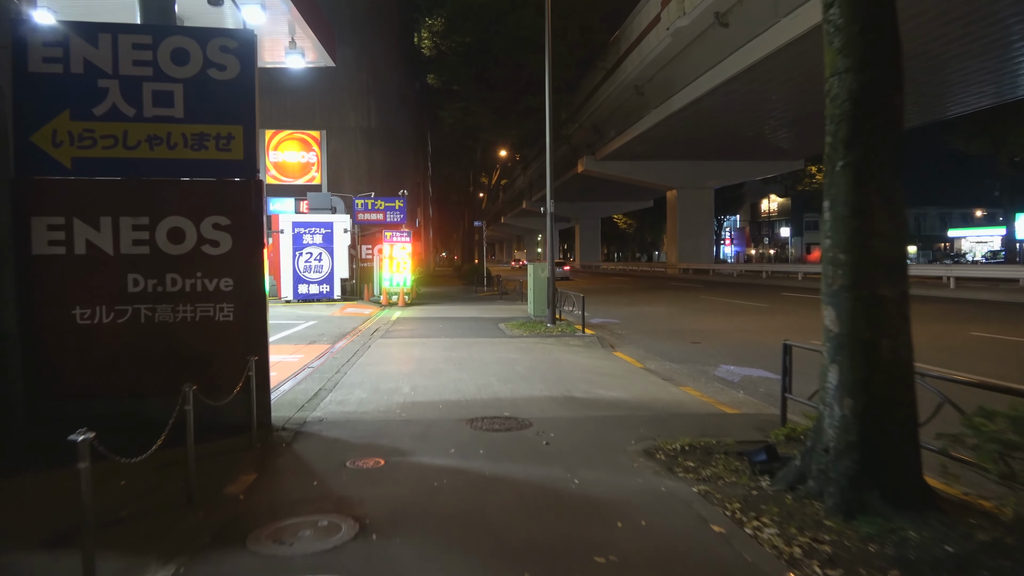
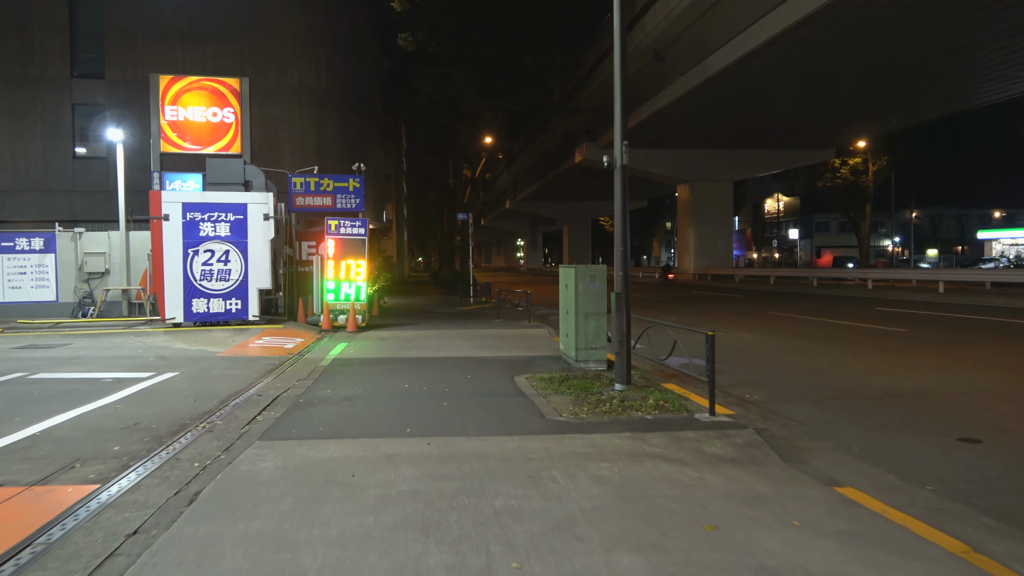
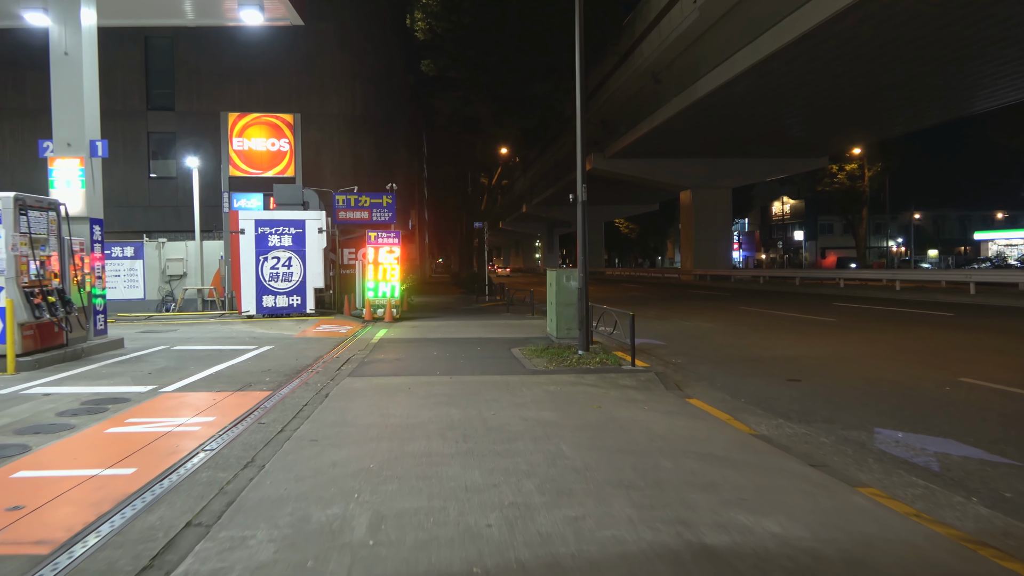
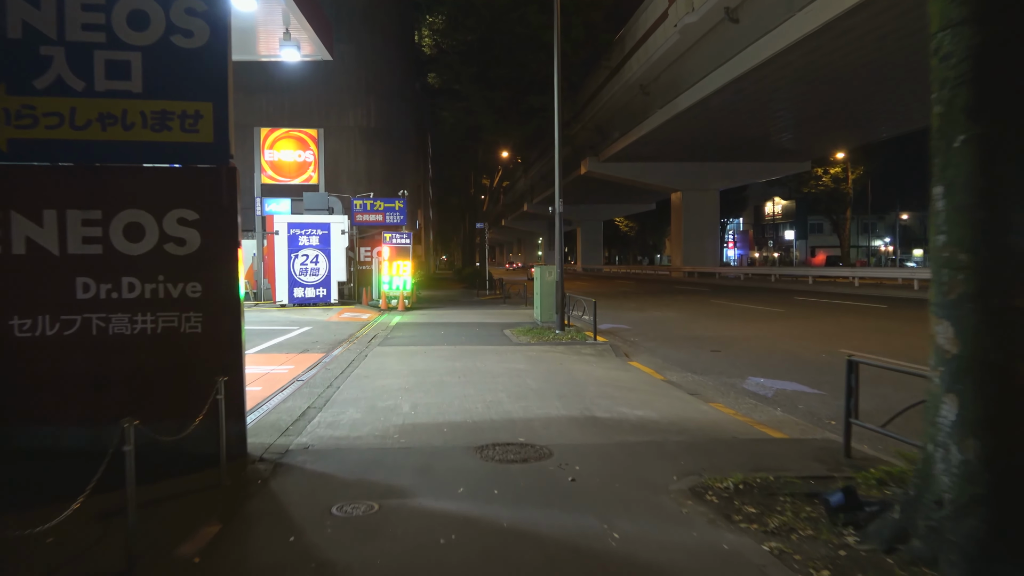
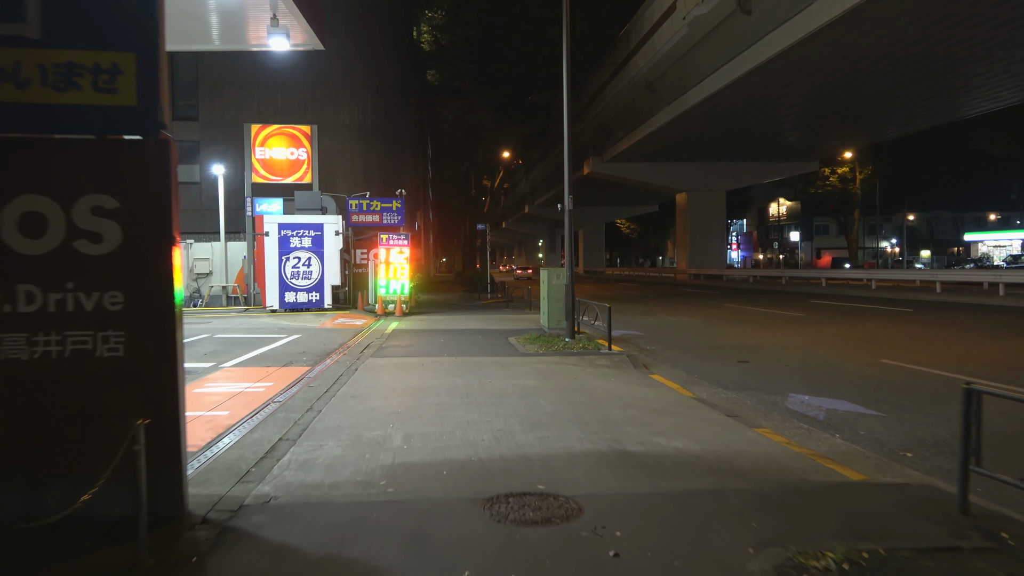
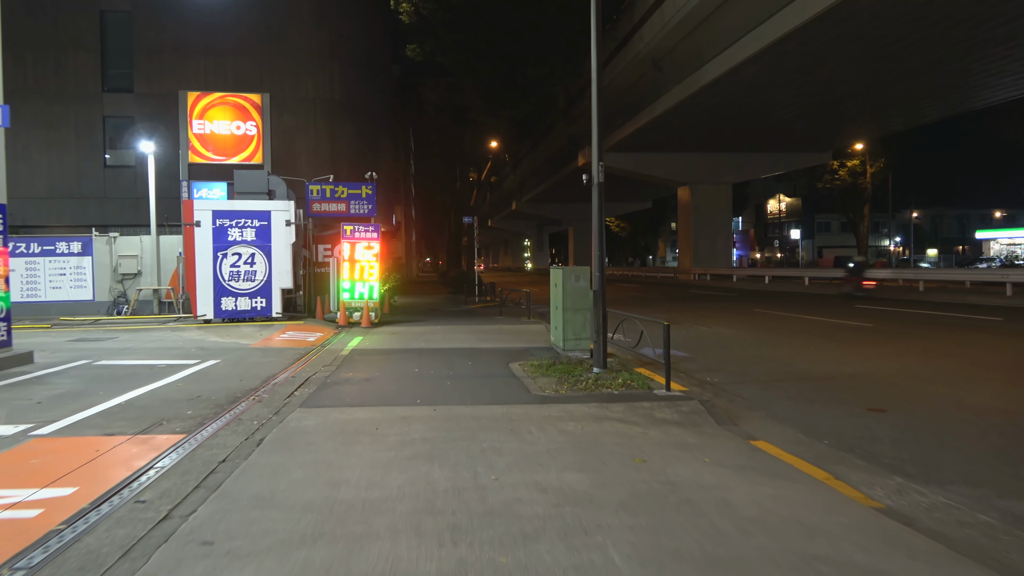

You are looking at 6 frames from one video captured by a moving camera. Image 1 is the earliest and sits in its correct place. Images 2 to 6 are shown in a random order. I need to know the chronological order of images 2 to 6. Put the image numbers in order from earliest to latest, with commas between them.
4, 5, 3, 6, 2
